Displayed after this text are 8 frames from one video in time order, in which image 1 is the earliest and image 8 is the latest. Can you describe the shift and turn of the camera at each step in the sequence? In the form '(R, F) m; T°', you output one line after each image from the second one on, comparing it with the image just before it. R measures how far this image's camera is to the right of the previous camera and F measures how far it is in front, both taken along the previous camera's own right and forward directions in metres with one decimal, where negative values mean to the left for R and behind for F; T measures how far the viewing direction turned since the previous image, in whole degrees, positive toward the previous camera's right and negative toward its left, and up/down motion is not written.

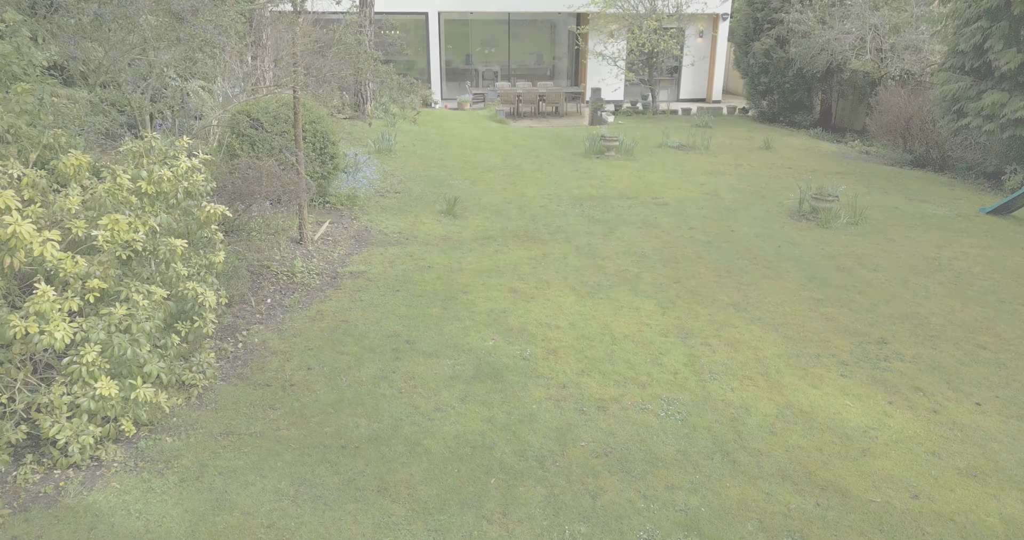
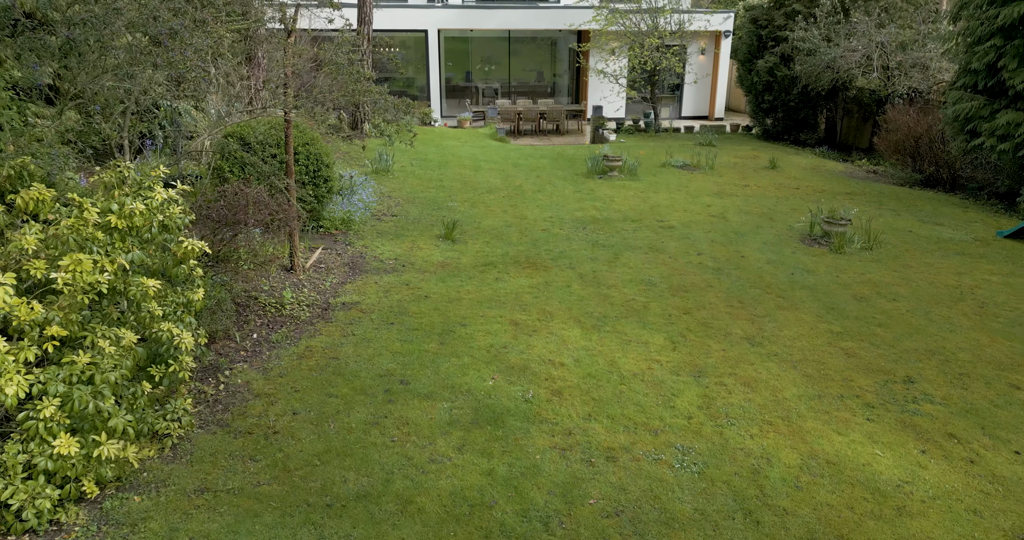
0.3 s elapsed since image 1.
(0.0, +0.3) m; 0°
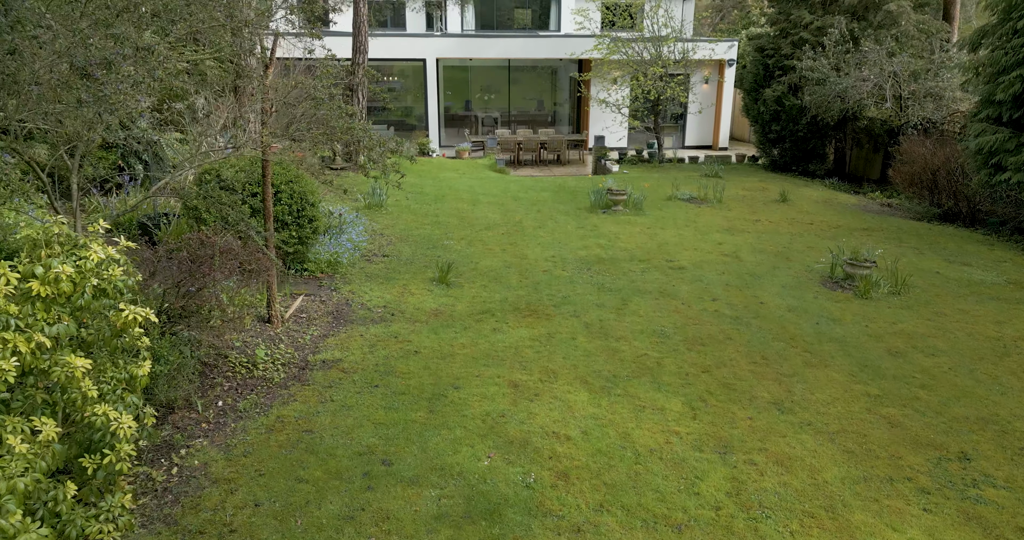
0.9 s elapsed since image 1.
(0.0, +0.6) m; 0°
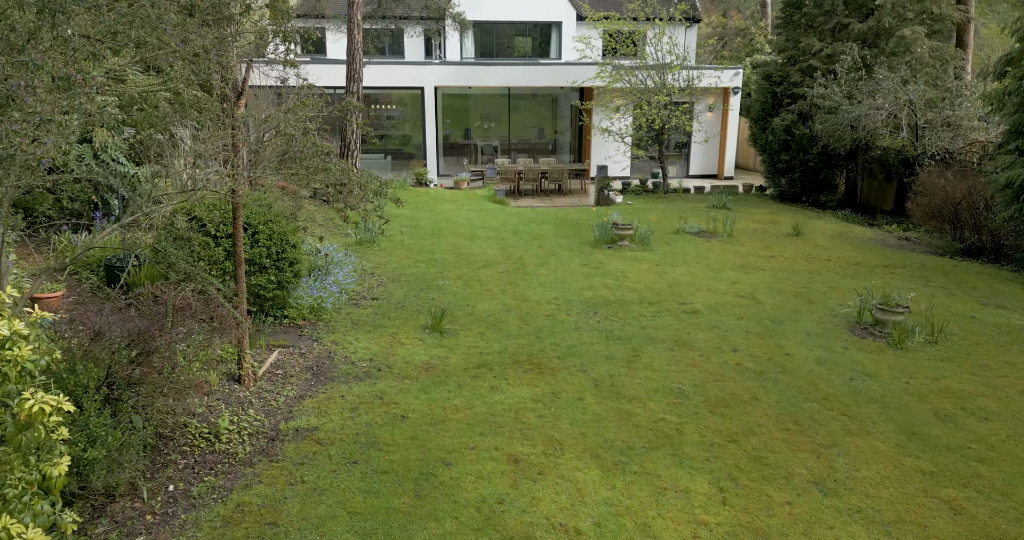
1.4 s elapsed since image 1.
(0.0, +0.6) m; 0°
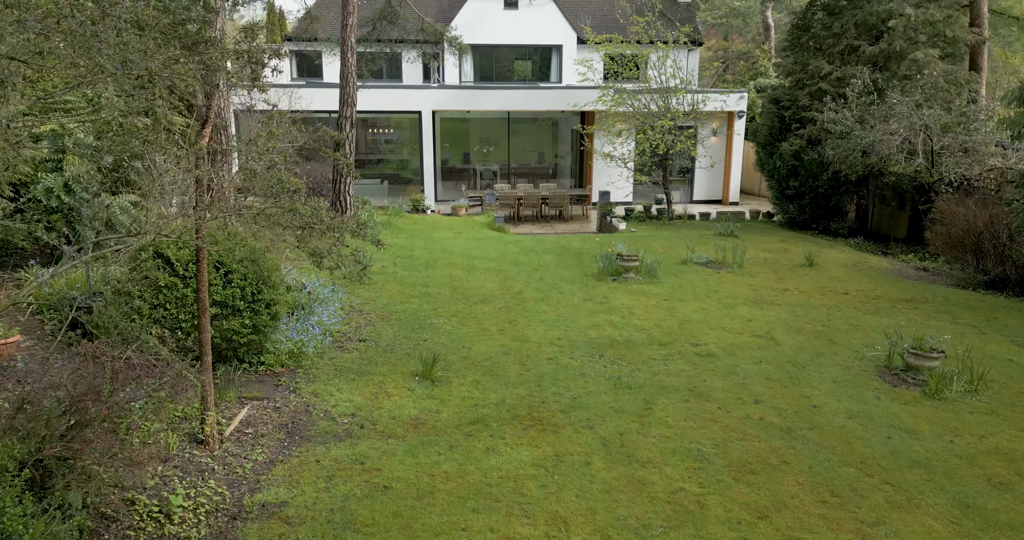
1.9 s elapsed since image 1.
(0.0, +0.6) m; 0°
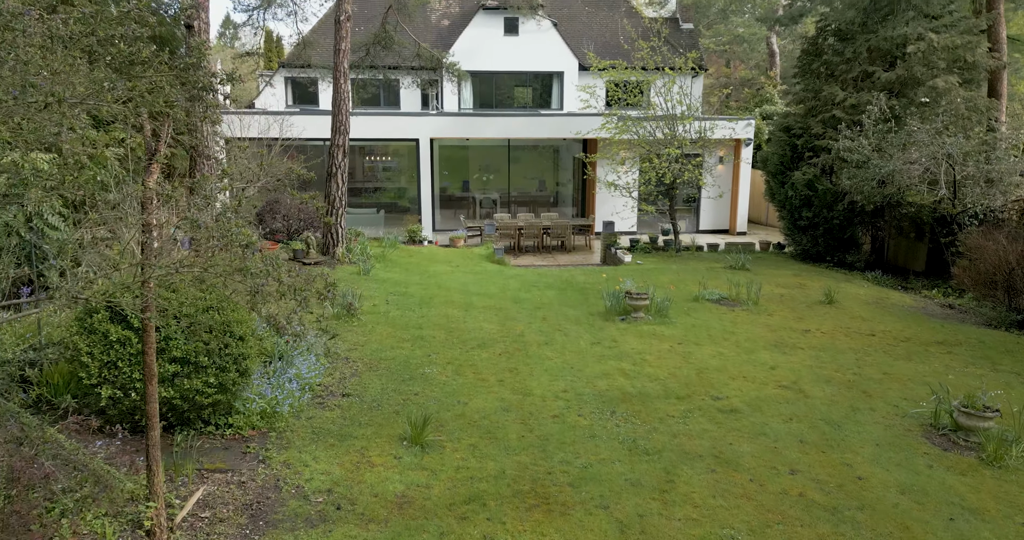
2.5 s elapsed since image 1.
(0.0, +0.7) m; 0°
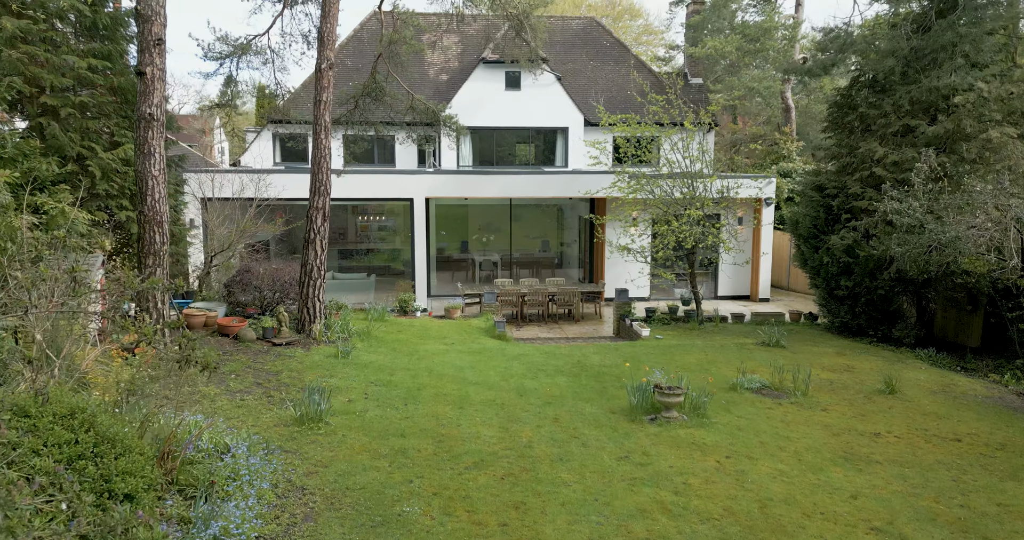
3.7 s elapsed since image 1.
(-0.1, +1.6) m; 0°
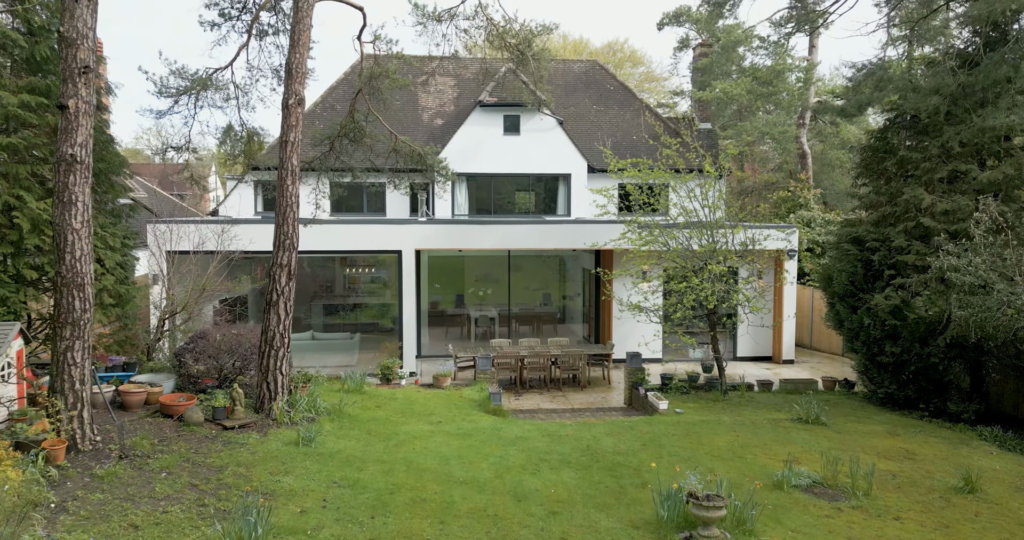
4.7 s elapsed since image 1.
(0.0, +1.6) m; 0°
